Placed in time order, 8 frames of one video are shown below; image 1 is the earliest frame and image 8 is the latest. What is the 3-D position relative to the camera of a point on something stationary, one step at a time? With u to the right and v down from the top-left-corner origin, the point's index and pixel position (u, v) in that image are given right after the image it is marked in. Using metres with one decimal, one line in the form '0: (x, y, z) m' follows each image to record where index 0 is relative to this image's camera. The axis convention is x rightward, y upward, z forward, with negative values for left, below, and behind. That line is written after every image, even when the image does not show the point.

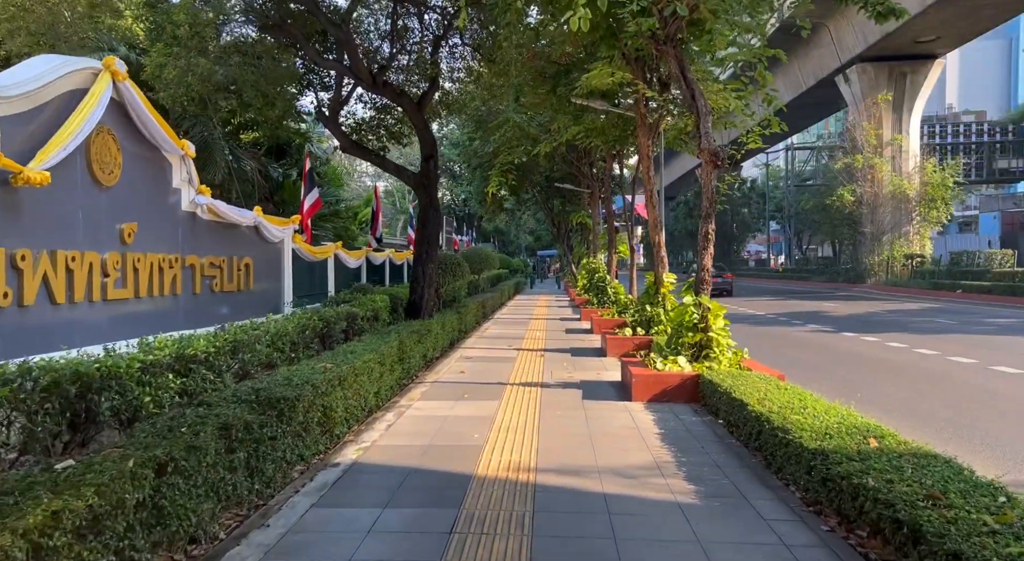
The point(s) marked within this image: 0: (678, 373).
0: (+1.8, -1.0, +8.2) m
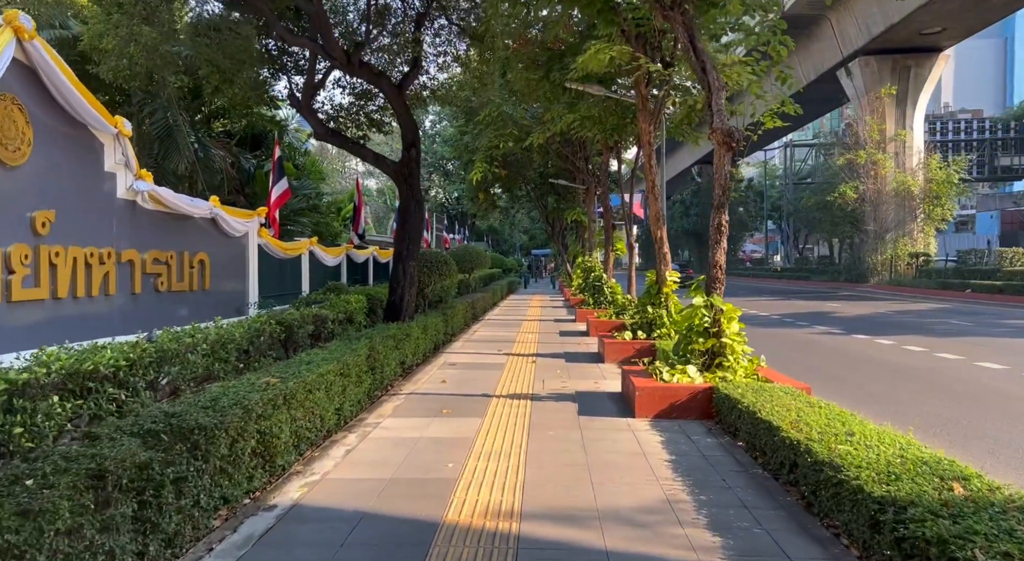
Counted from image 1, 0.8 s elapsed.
0: (+1.7, -1.0, +7.1) m
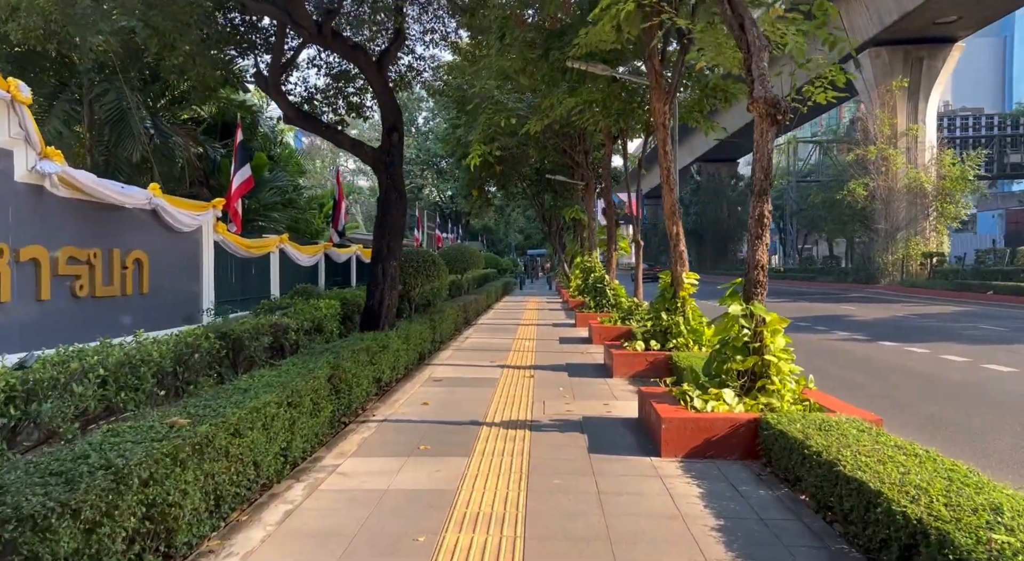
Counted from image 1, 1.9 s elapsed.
0: (+1.7, -1.0, +5.7) m
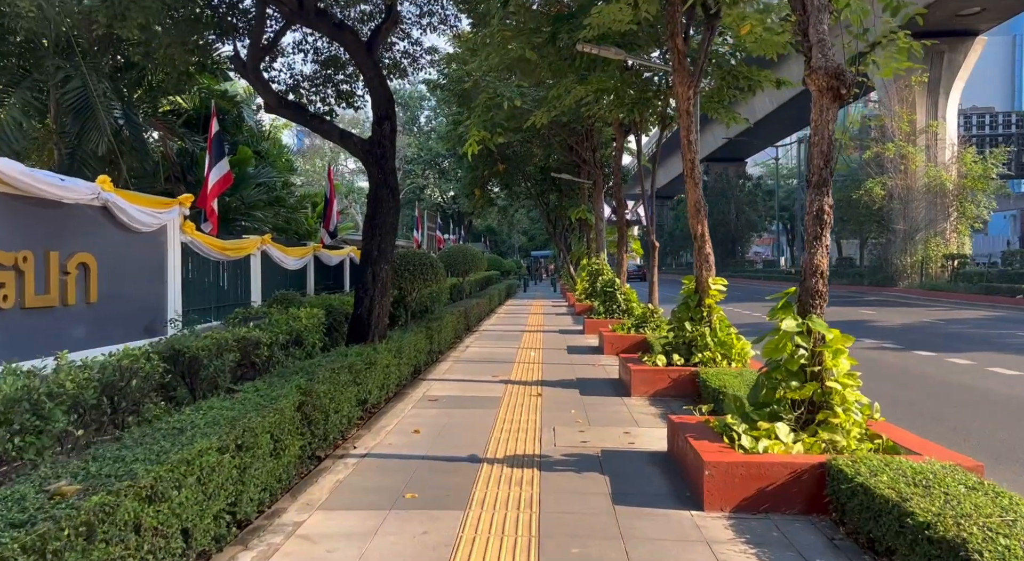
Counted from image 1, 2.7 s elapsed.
0: (+1.7, -1.1, +4.6) m
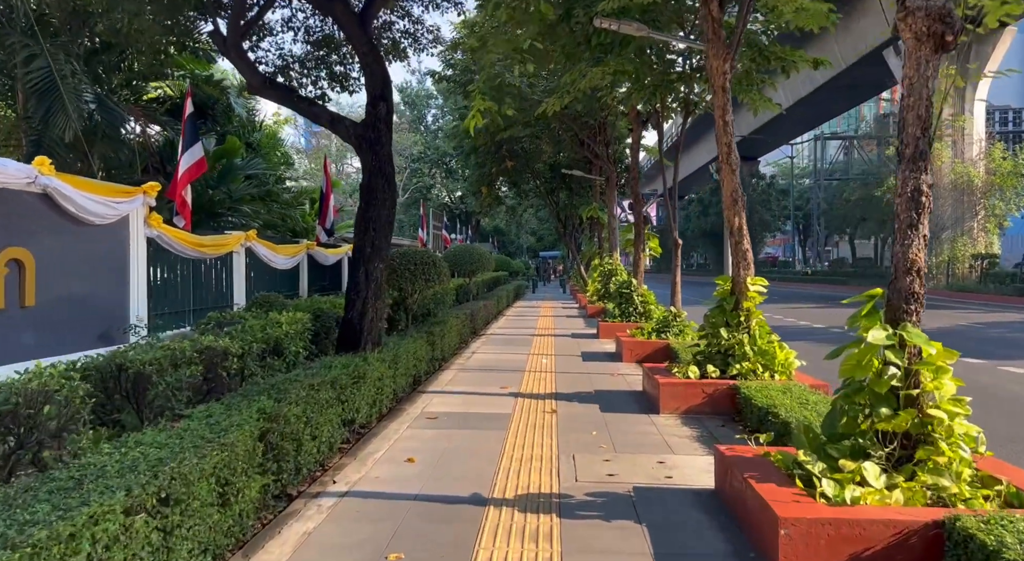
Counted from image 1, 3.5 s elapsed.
0: (+1.8, -1.1, +3.5) m
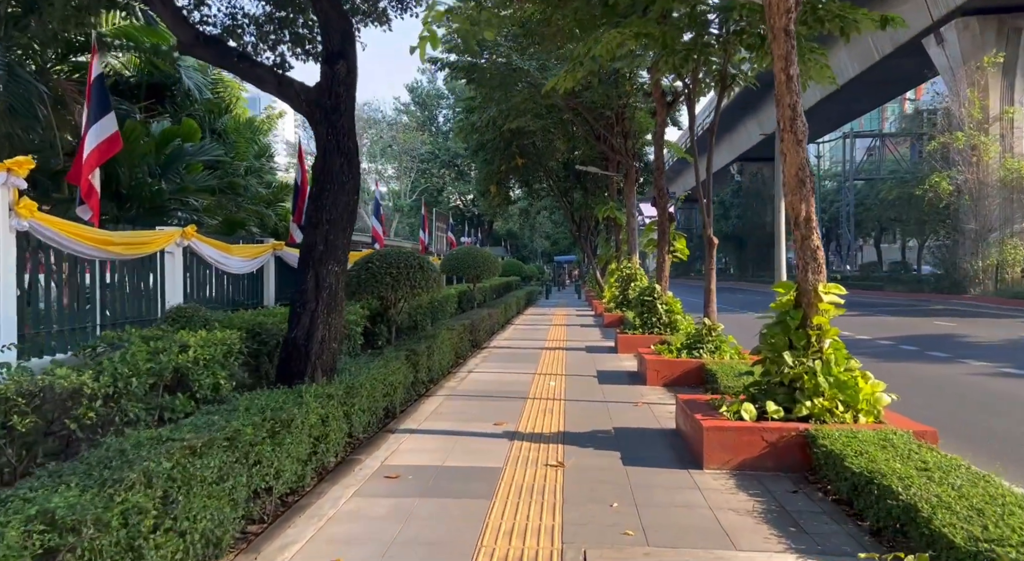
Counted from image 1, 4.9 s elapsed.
0: (+1.6, -1.1, +1.5) m
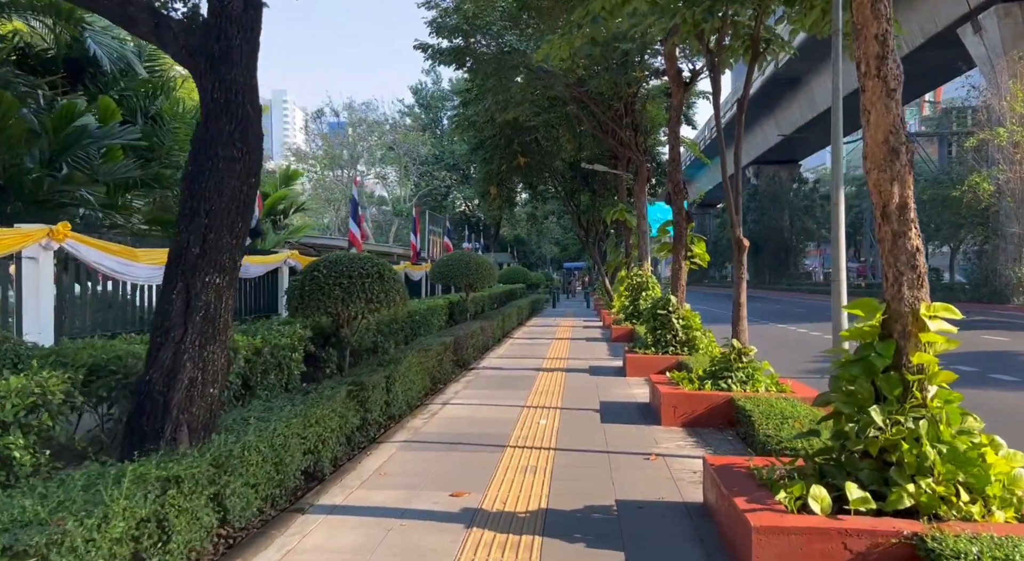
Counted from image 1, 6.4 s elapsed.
0: (+1.3, -1.2, -0.5) m
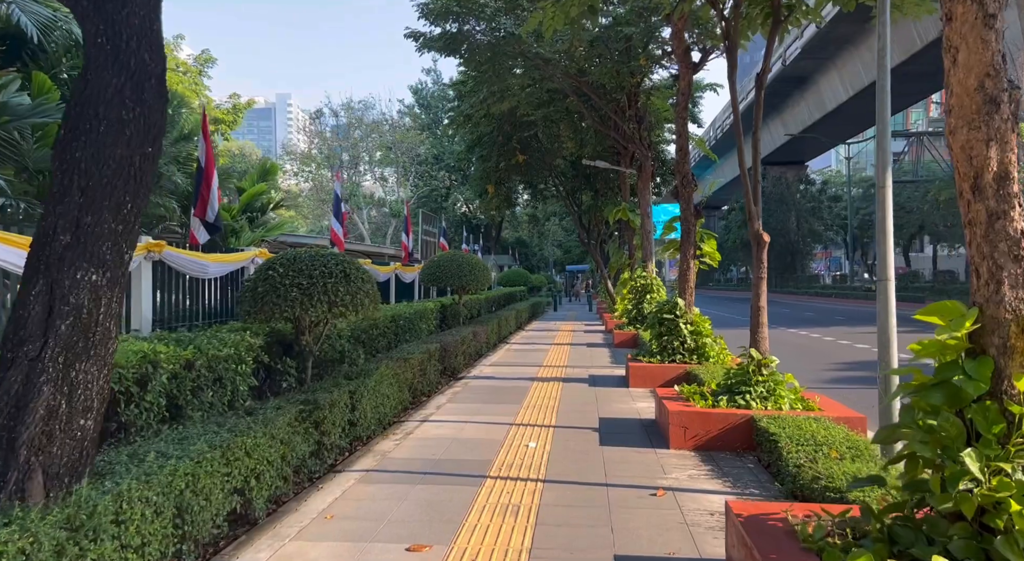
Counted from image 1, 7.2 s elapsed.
0: (+1.1, -1.2, -1.6) m
